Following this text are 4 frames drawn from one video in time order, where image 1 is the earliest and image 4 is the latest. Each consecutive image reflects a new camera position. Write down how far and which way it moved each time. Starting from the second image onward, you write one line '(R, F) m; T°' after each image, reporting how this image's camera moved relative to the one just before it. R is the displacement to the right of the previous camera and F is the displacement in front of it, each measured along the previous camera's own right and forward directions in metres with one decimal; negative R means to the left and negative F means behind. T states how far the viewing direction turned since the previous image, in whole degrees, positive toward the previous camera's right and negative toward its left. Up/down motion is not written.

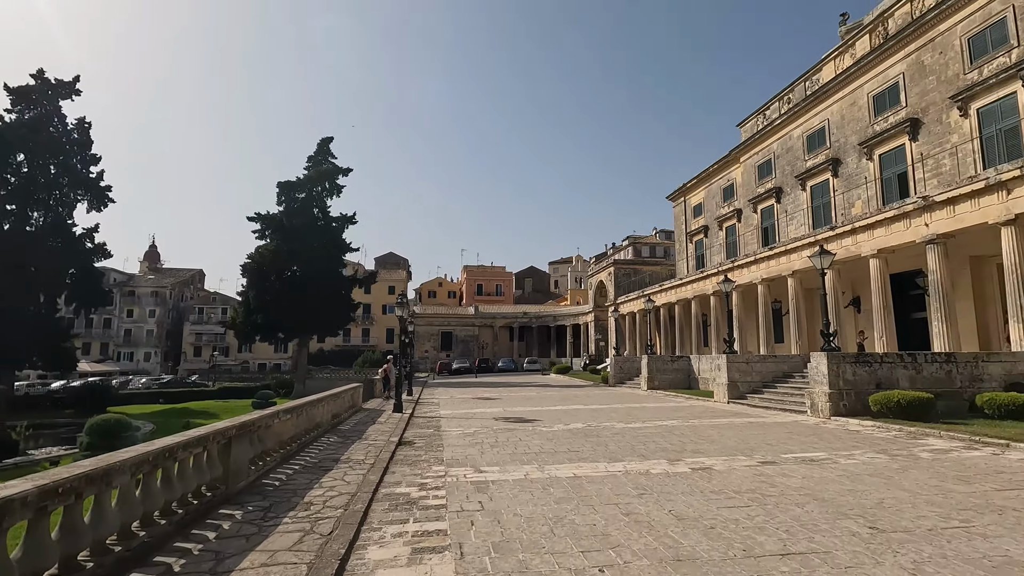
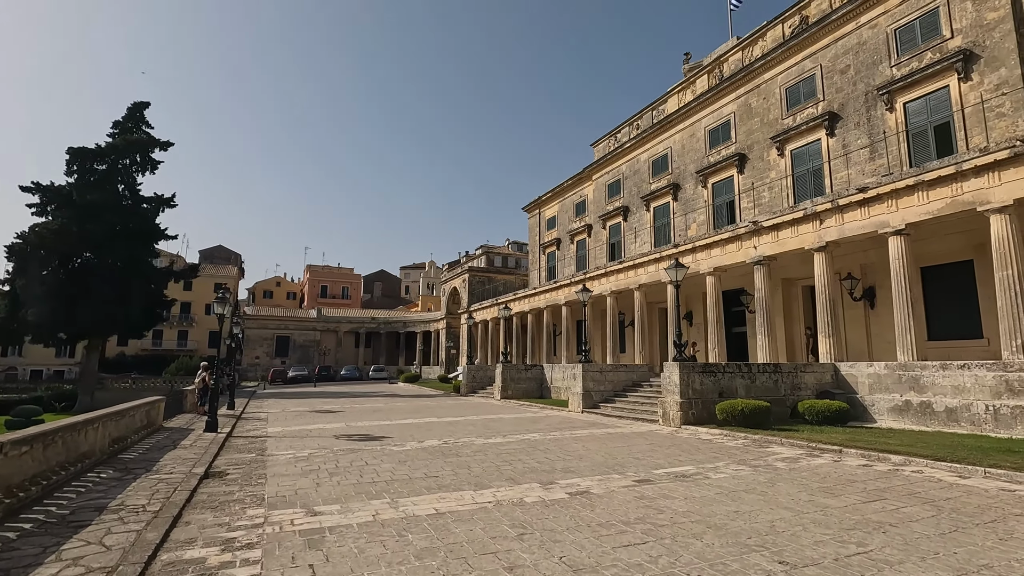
(-0.1, +1.3) m; +16°
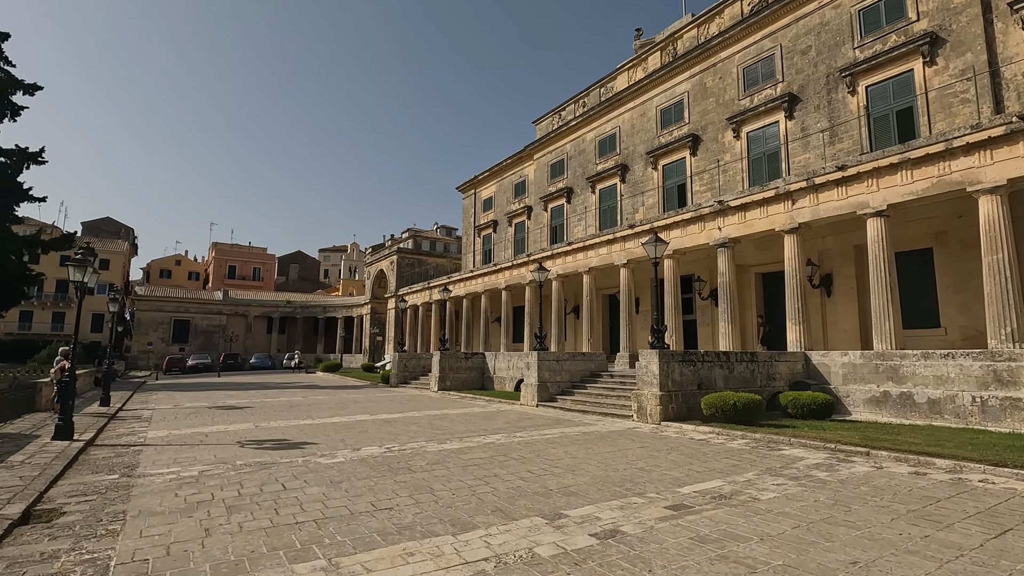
(-0.7, +2.2) m; +8°
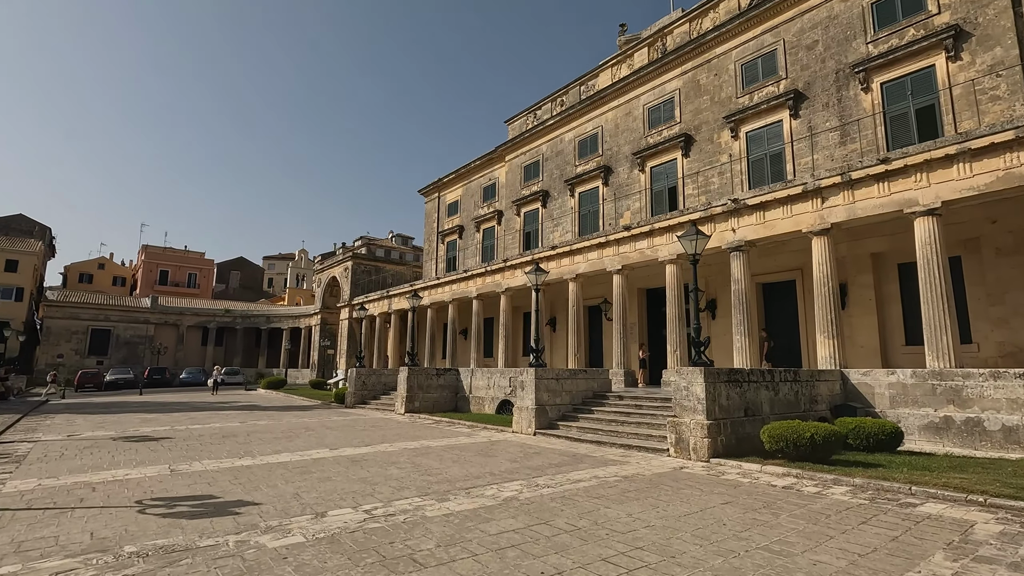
(-1.0, +2.6) m; +5°
